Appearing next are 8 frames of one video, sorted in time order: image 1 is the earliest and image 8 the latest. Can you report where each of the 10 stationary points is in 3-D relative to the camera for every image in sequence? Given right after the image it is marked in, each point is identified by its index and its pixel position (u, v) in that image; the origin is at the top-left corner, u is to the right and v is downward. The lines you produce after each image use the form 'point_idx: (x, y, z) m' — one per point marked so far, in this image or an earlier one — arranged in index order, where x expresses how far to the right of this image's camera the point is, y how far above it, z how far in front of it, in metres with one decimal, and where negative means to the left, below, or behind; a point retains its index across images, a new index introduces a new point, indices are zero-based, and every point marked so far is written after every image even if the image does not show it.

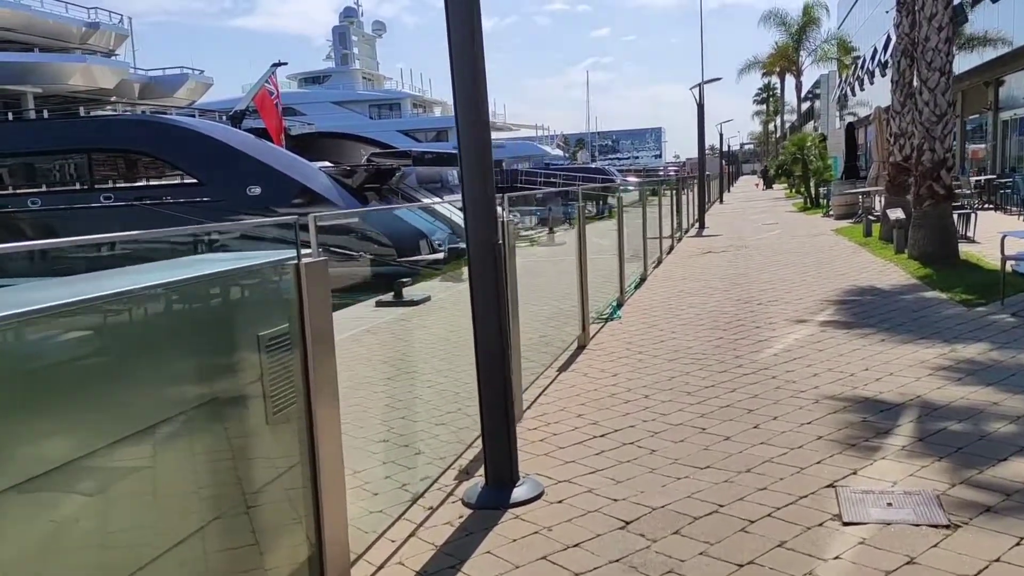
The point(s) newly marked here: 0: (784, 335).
0: (+2.0, -0.4, +6.4) m
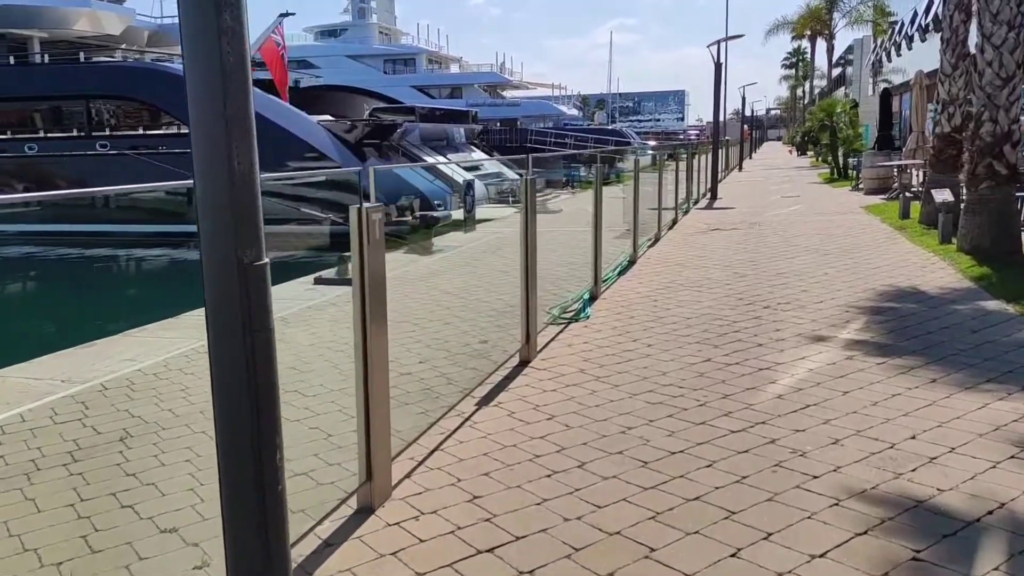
0: (+1.6, -0.4, +4.8) m
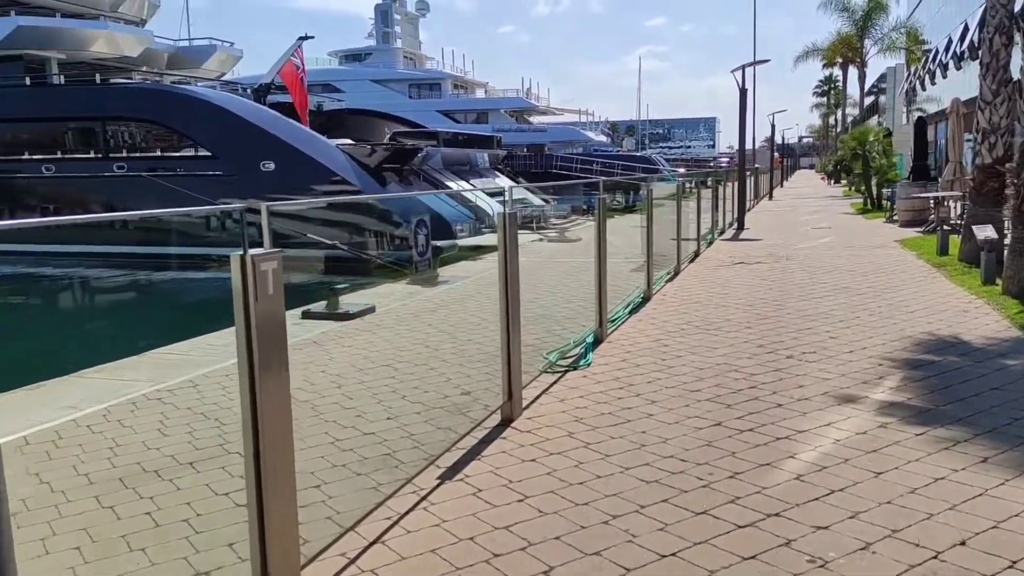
0: (+1.5, -0.7, +4.2) m
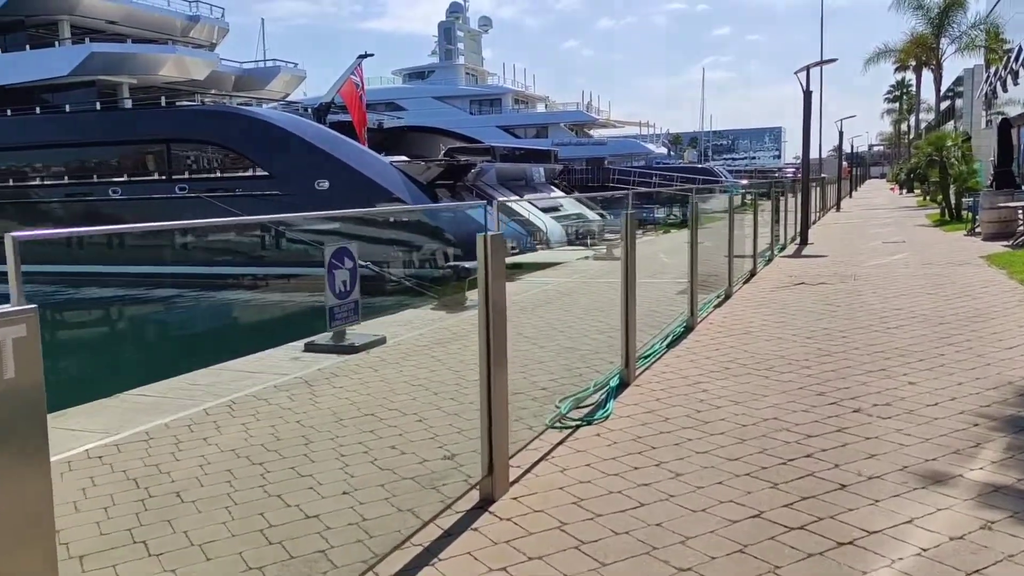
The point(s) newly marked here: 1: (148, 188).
0: (+1.4, -0.8, +3.1) m
1: (-7.5, +2.1, +18.1) m
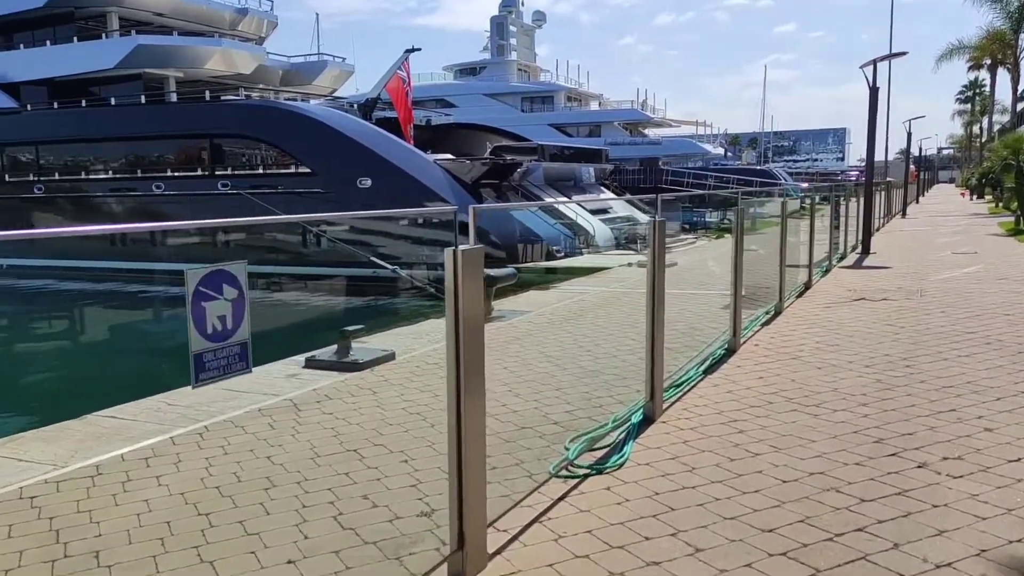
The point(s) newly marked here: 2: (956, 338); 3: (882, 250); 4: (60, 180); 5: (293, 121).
0: (+1.3, -1.0, +2.4) m
1: (-6.6, +2.1, +17.9) m
2: (+3.6, -0.4, +7.2) m
3: (+7.2, +0.8, +17.0) m
4: (-9.9, +2.4, +19.0) m
5: (-4.4, +3.3, +17.2) m
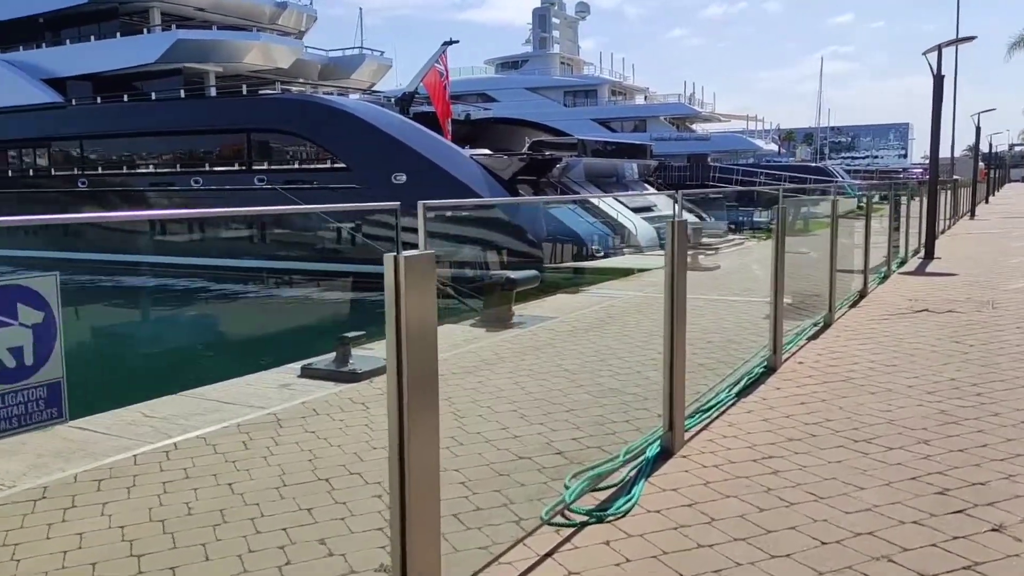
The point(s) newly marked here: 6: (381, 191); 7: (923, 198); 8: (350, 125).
0: (+1.1, -1.0, +1.8) m
1: (-5.8, +2.2, +17.7) m
2: (+3.8, -0.5, +6.4) m
3: (+8.0, +0.6, +16.0) m
4: (-9.0, +2.5, +19.0) m
5: (-3.6, +3.4, +16.9) m
6: (-2.5, +1.9, +16.7) m
7: (+7.8, +1.7, +16.5) m
8: (-3.1, +3.1, +16.7) m
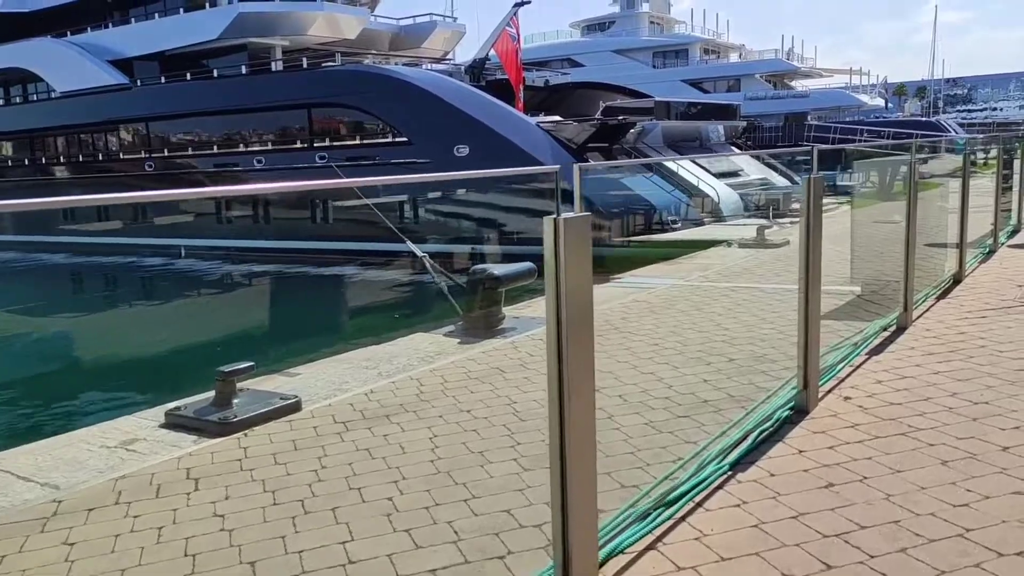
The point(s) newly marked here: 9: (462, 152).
0: (+0.7, -1.1, +0.6) m
1: (-4.4, +2.6, +17.1) m
2: (+3.8, -0.3, +4.9) m
3: (+9.1, +1.2, +13.9) m
4: (-7.4, +2.8, +18.8) m
5: (-2.4, +3.7, +16.0) m
6: (-1.3, +2.2, +15.8) m
7: (+8.9, +2.3, +14.3) m
8: (-1.9, +3.5, +15.8) m
9: (-0.9, +2.4, +15.4) m
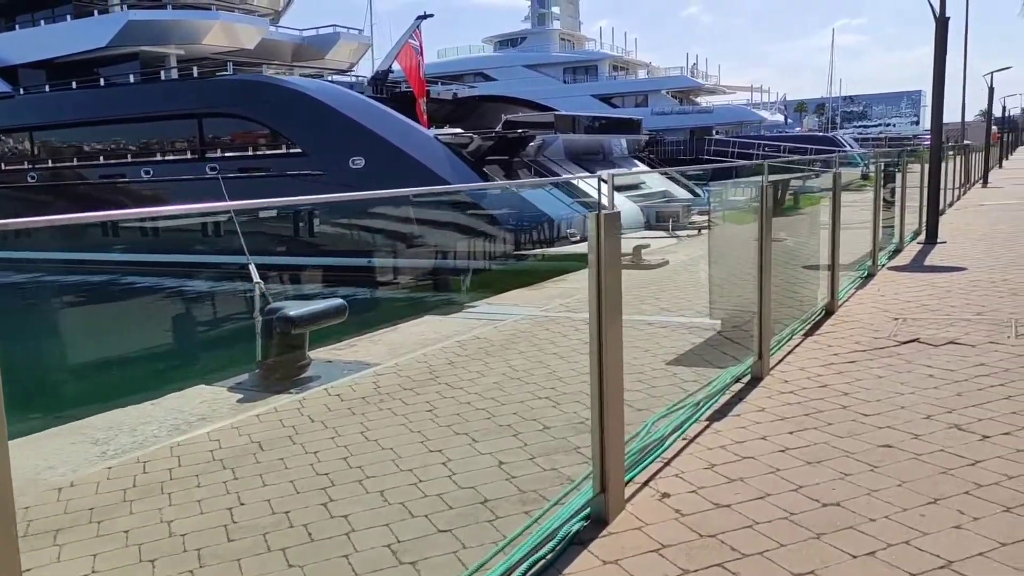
0: (+0.4, -1.2, +0.3) m
1: (-6.2, +2.2, +16.3) m
2: (+3.2, -0.4, +4.8) m
3: (+7.5, +1.1, +14.2) m
4: (-9.3, +2.4, +17.7) m
5: (-4.1, +3.4, +15.4) m
6: (-3.0, +2.0, +15.2) m
7: (+7.3, +2.2, +14.7) m
8: (-3.6, +3.2, +15.2) m
9: (-2.6, +2.2, +14.9) m
